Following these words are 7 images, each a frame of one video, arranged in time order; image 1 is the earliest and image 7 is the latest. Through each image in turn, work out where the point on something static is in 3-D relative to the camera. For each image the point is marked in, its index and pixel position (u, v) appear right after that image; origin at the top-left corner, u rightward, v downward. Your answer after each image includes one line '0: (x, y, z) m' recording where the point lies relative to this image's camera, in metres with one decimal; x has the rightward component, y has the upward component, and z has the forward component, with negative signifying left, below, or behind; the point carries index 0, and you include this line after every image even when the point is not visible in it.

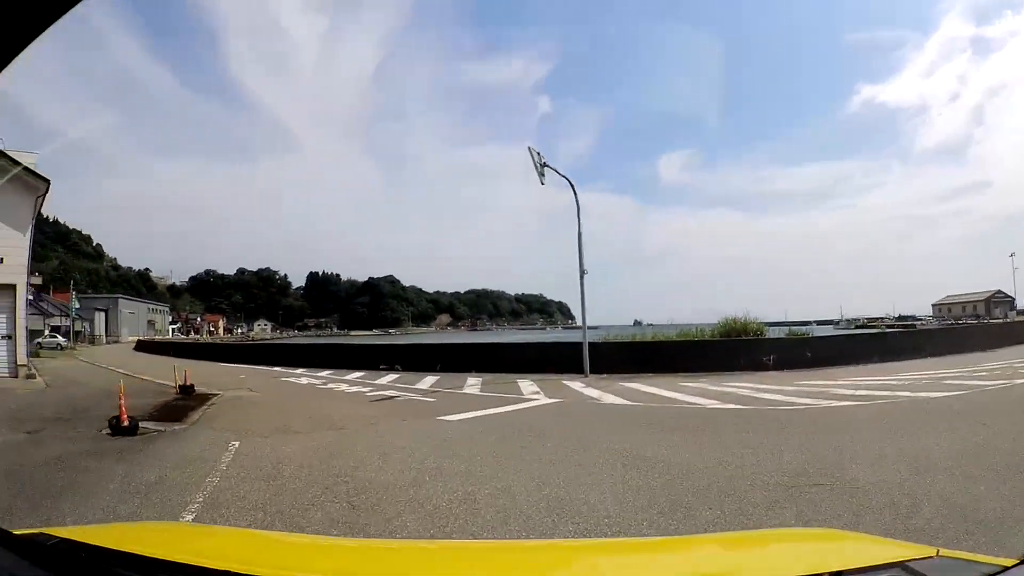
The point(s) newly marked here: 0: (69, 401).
0: (-8.3, -2.2, +11.9) m
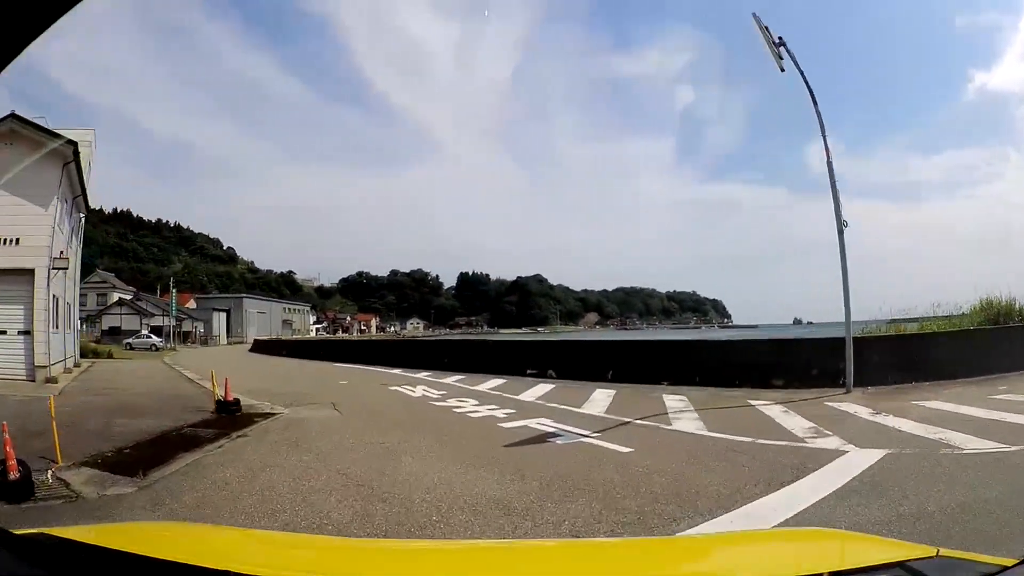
0: (-5.6, -1.7, +7.7) m
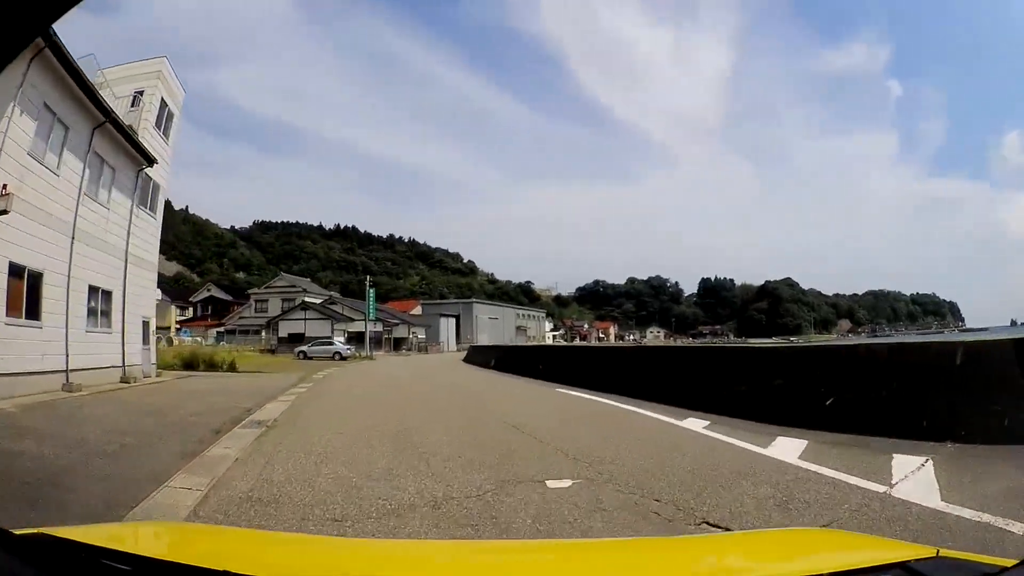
0: (-3.5, -1.1, +1.5) m
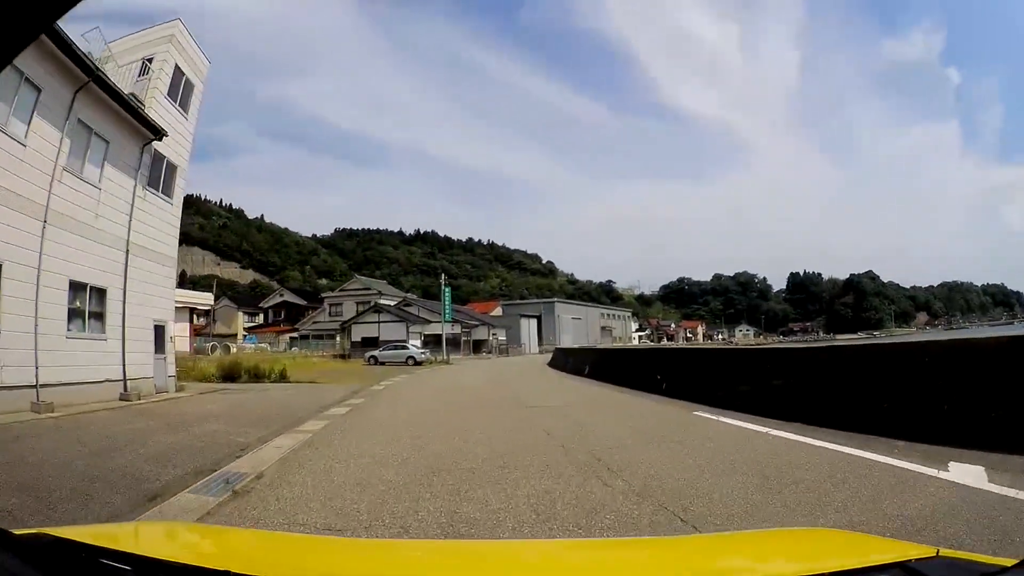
0: (-3.3, -1.0, -0.2) m
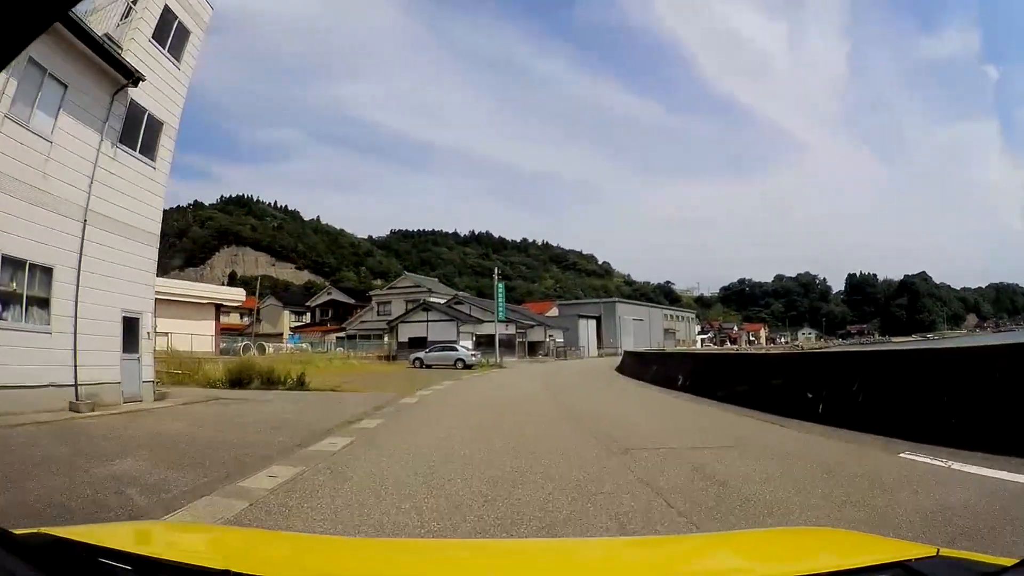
0: (-3.3, -0.8, -1.8) m
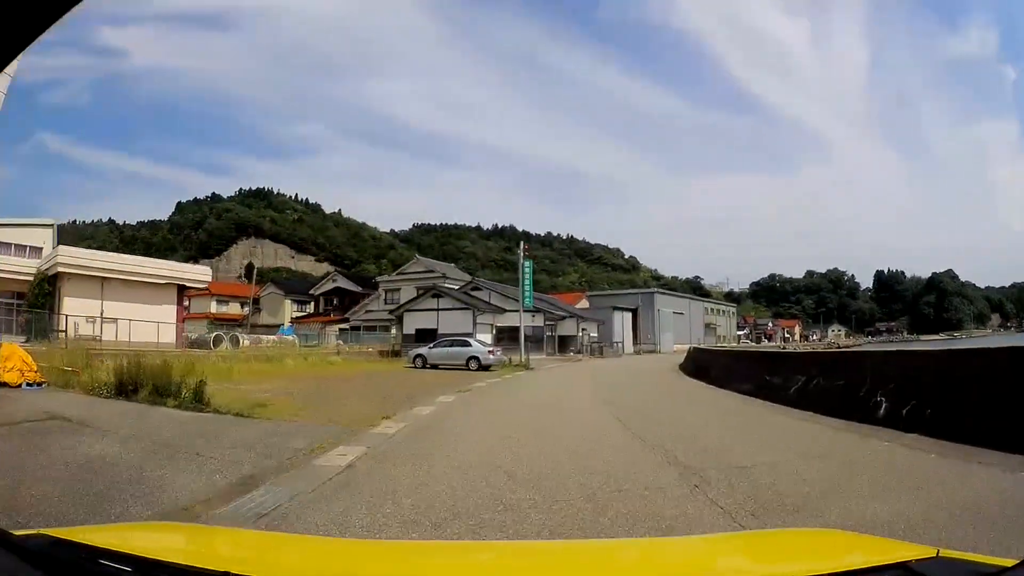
0: (-3.3, -0.5, -4.5) m
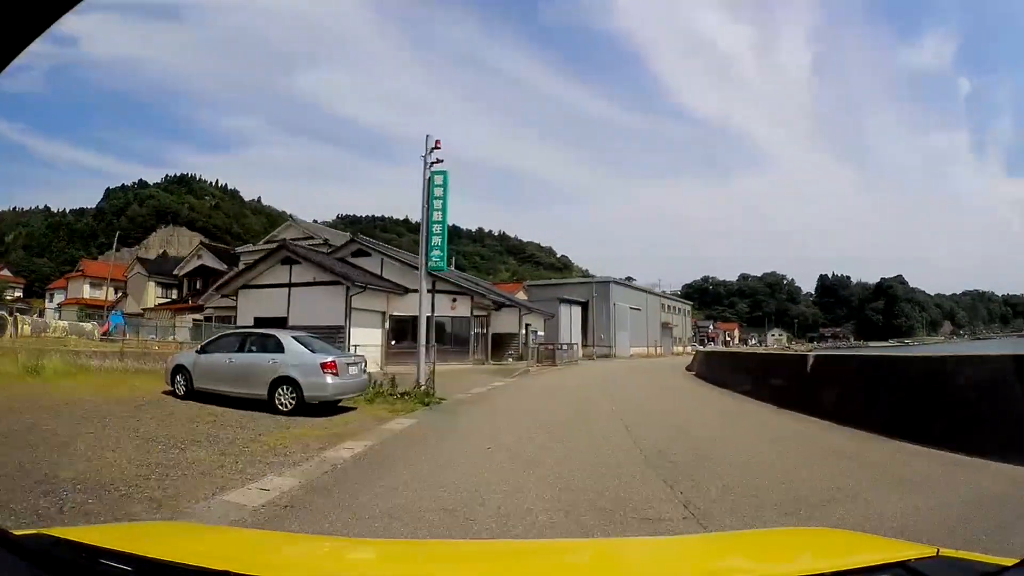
0: (-2.6, 0.0, -10.1) m
